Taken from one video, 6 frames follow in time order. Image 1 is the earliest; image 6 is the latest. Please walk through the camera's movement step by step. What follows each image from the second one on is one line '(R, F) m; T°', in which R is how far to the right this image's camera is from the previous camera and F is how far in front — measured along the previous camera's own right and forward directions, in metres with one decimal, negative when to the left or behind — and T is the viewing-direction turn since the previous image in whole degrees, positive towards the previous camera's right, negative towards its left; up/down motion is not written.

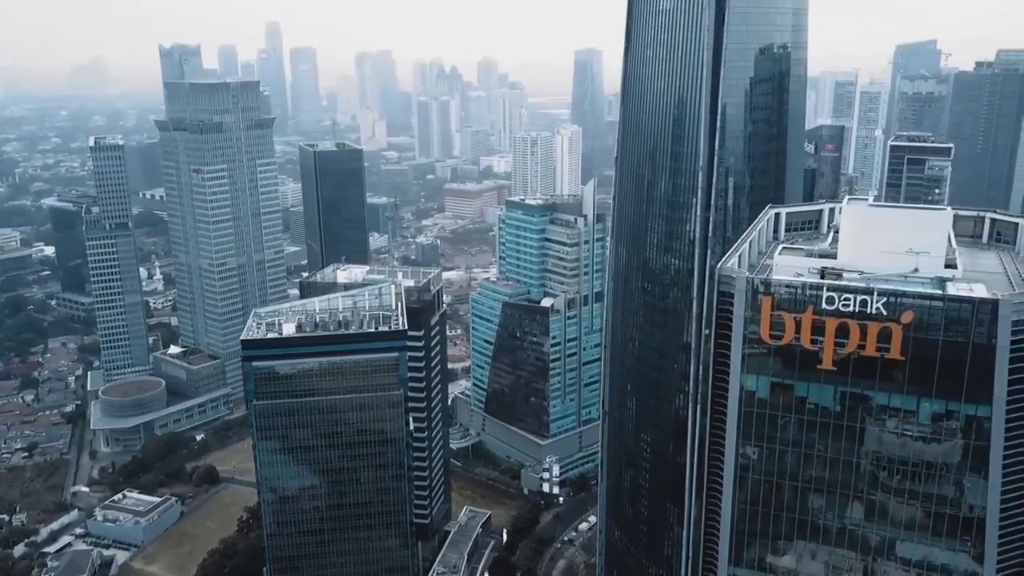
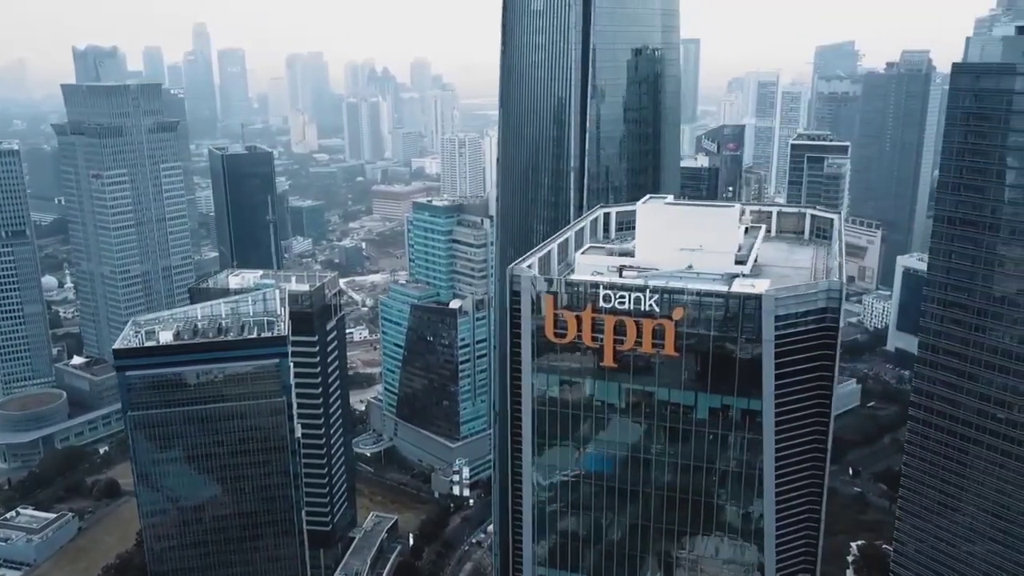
(+4.4, +0.1) m; +4°
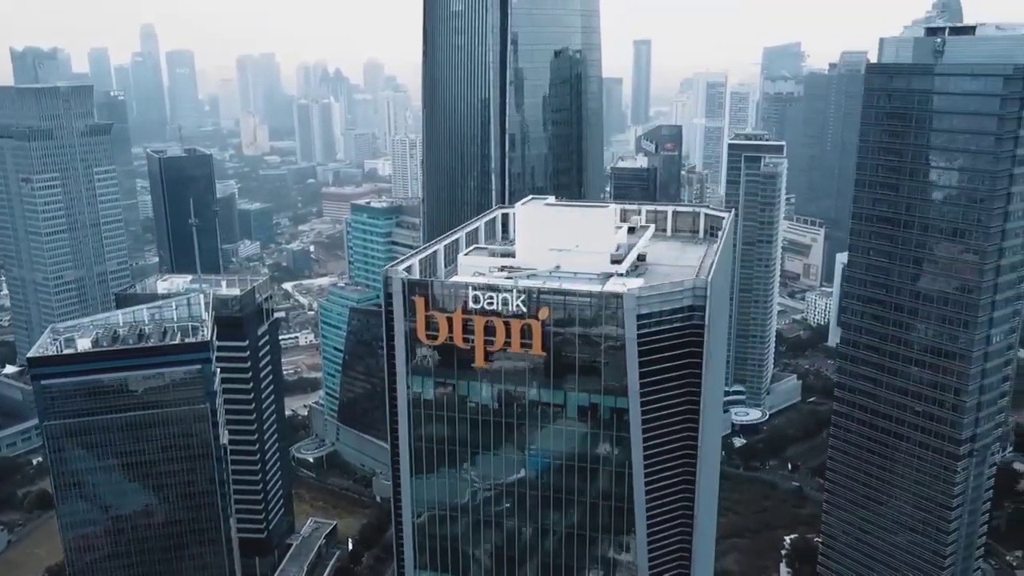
(+2.5, 0.0) m; +3°
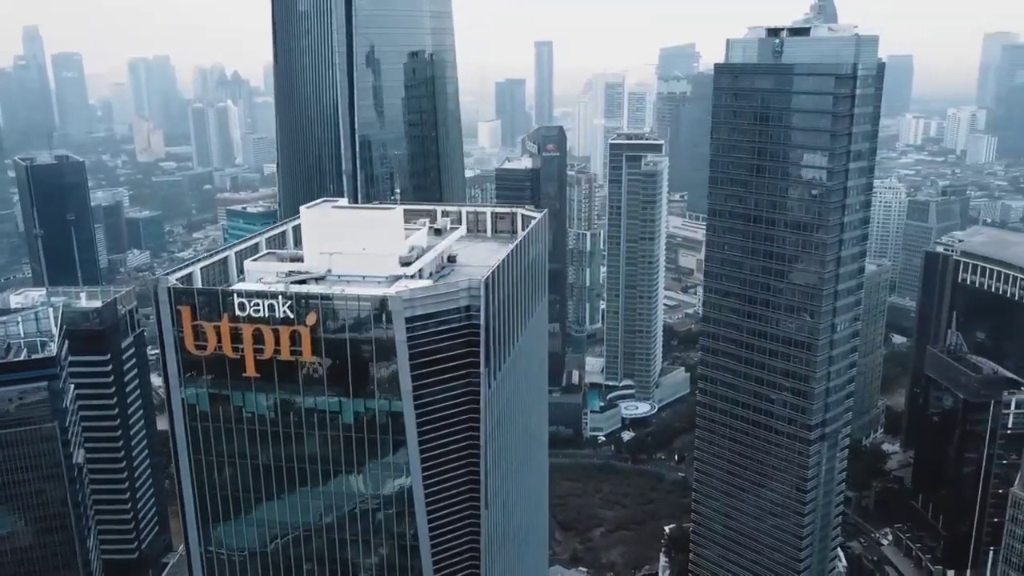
(+3.8, -0.1) m; +5°
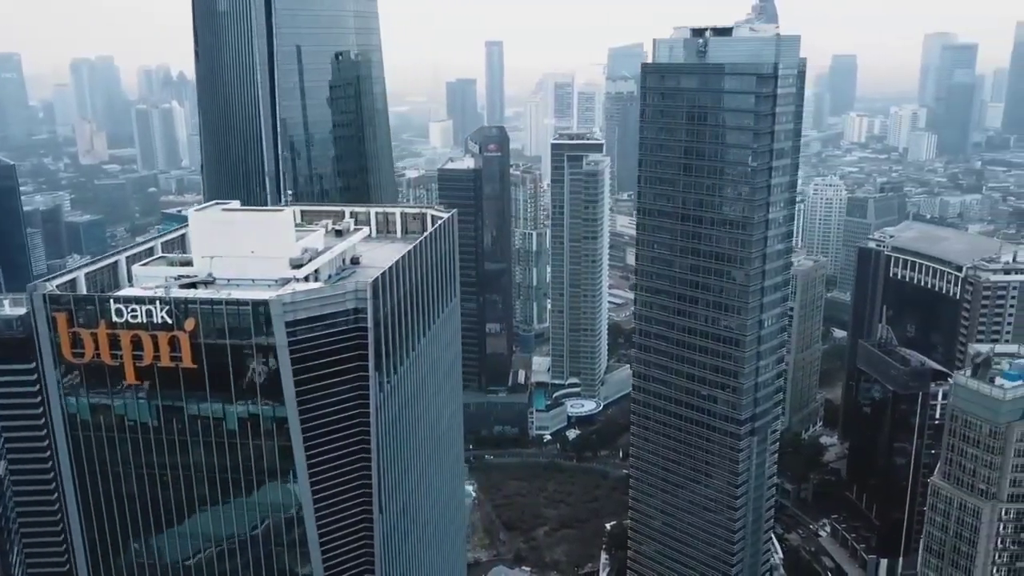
(+1.8, 0.0) m; +3°
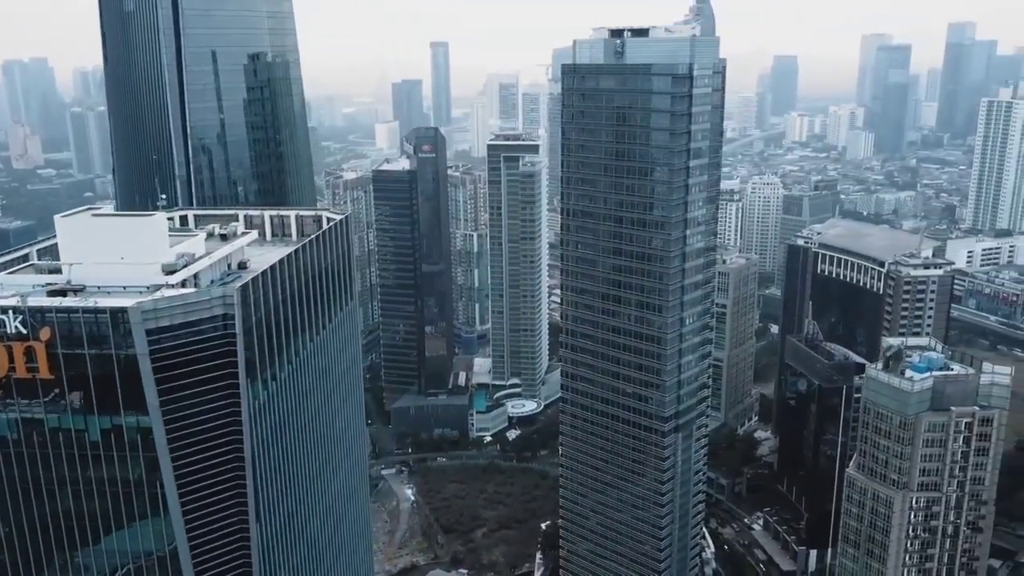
(+2.1, +0.1) m; +3°
